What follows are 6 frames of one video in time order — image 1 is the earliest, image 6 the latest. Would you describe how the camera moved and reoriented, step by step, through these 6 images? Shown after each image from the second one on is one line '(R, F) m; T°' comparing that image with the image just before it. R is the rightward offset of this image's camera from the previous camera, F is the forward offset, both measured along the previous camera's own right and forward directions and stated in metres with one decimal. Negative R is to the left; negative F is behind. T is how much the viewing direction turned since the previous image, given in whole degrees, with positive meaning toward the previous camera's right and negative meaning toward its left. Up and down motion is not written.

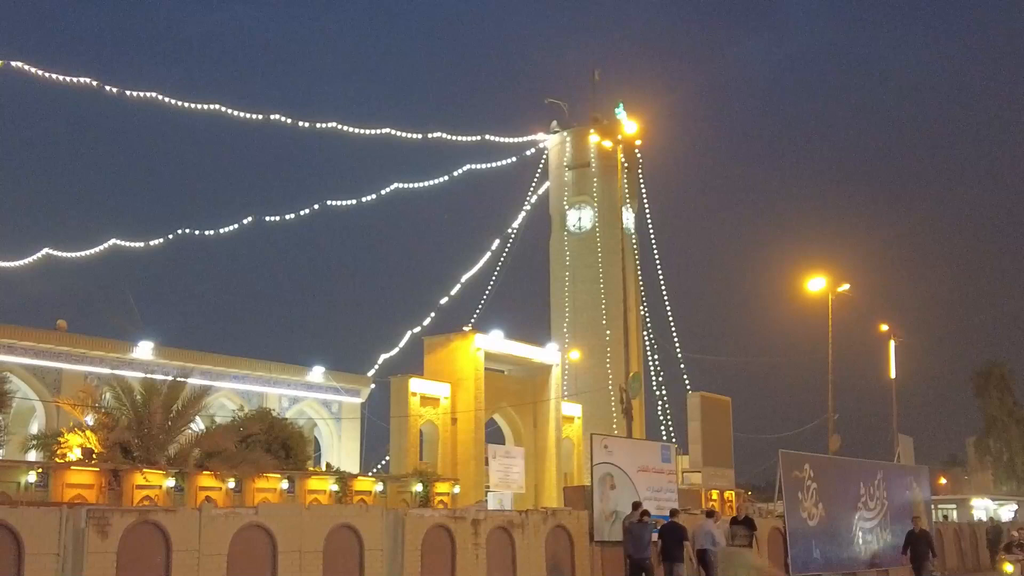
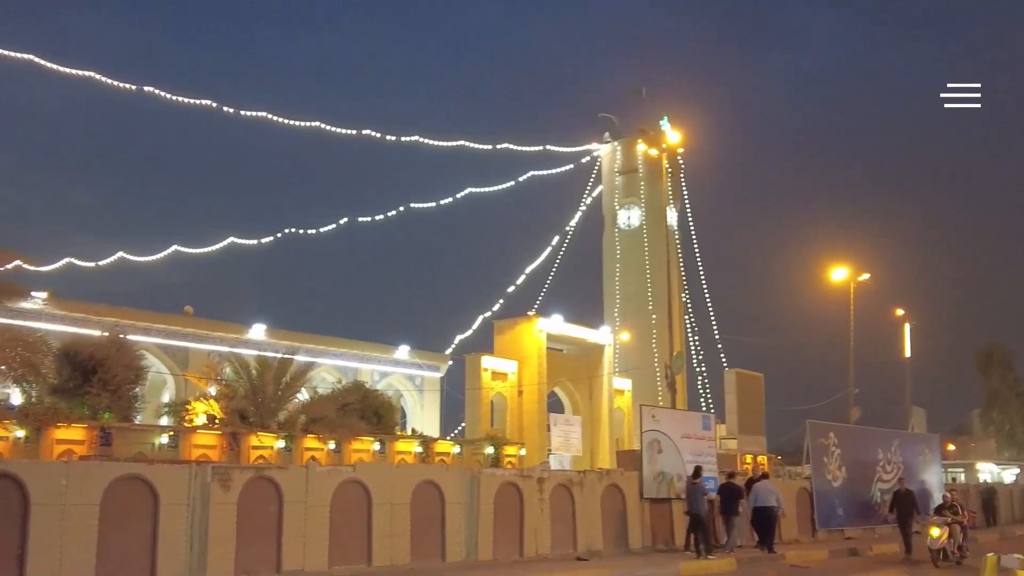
(-0.5, -2.0) m; -2°
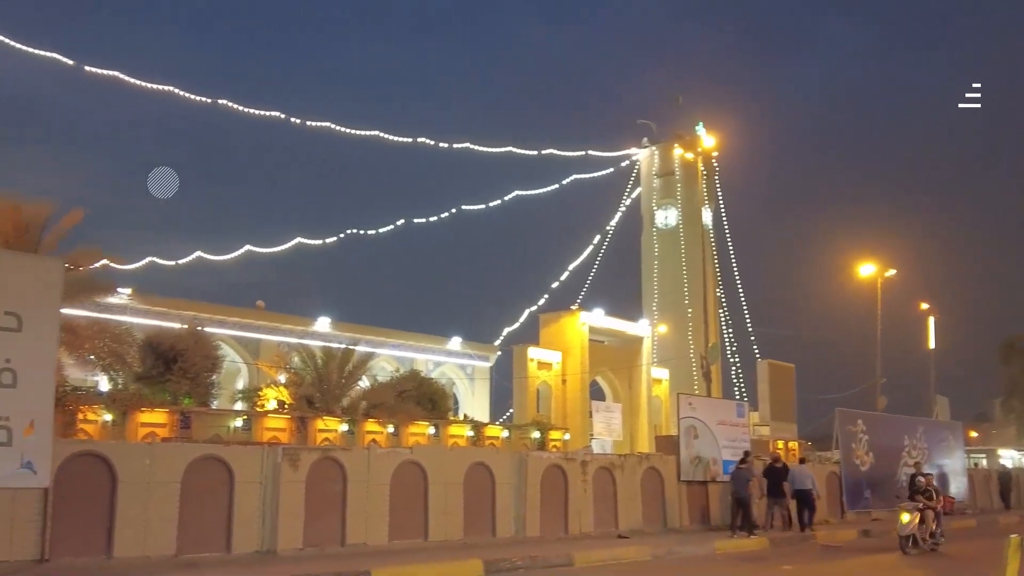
(-0.2, -1.1) m; -2°
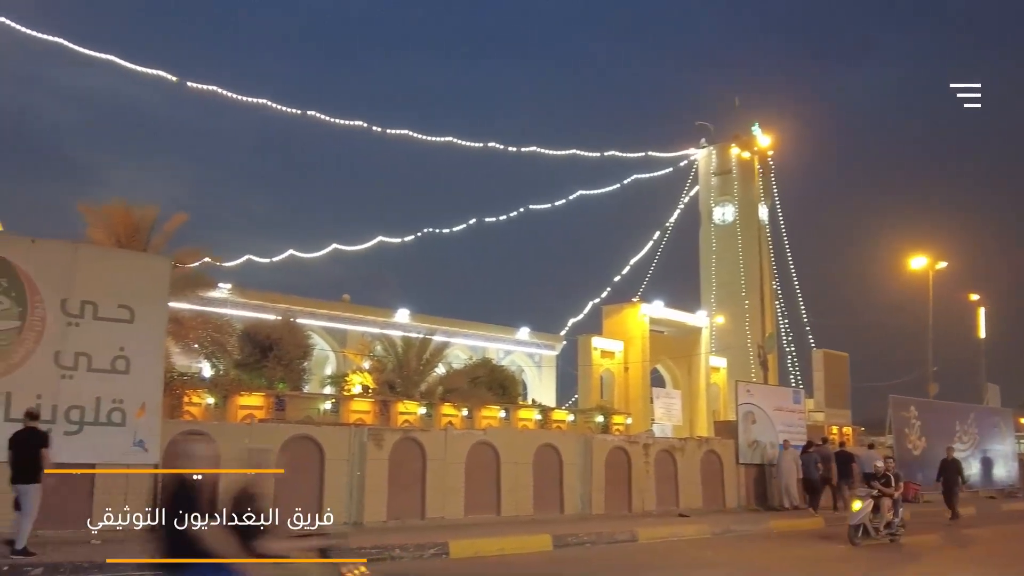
(-0.1, -1.2) m; -4°
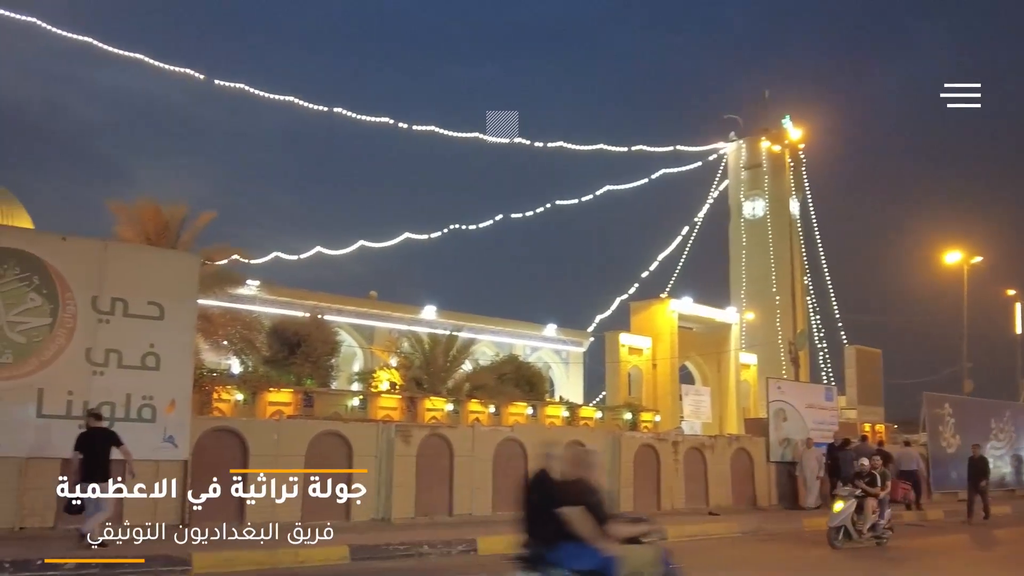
(-0.1, +0.1) m; -2°
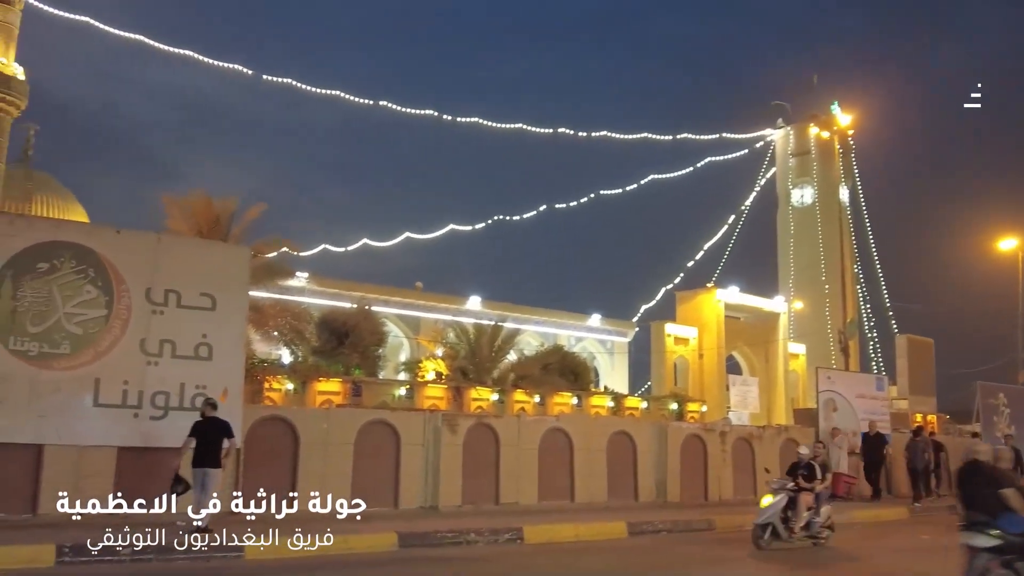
(-0.1, -0.1) m; -3°
